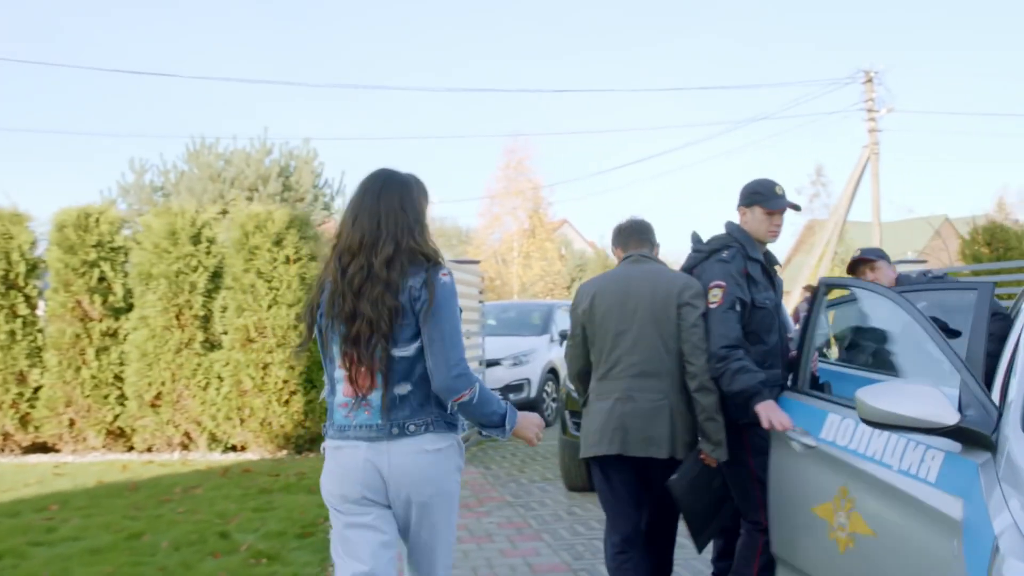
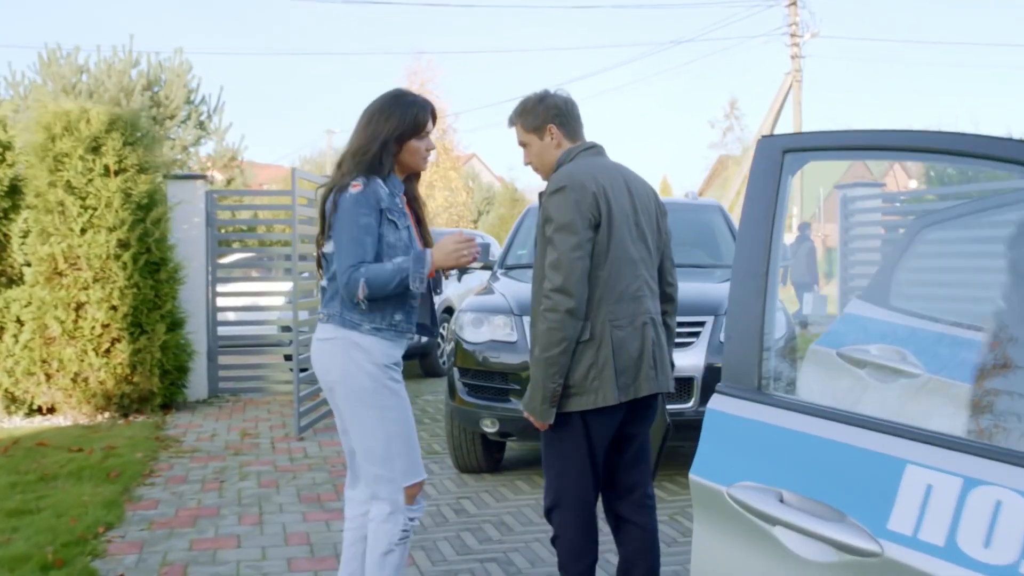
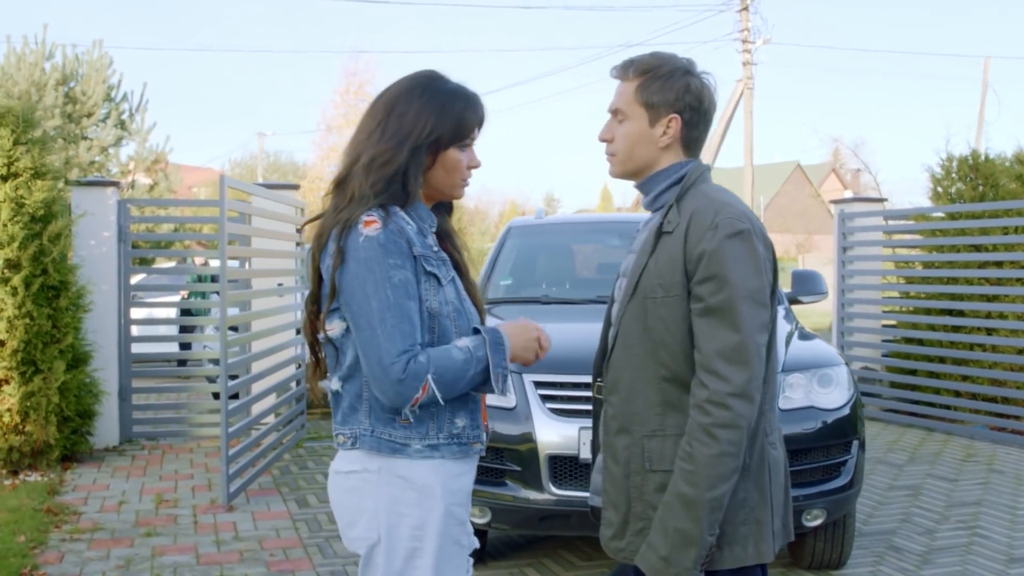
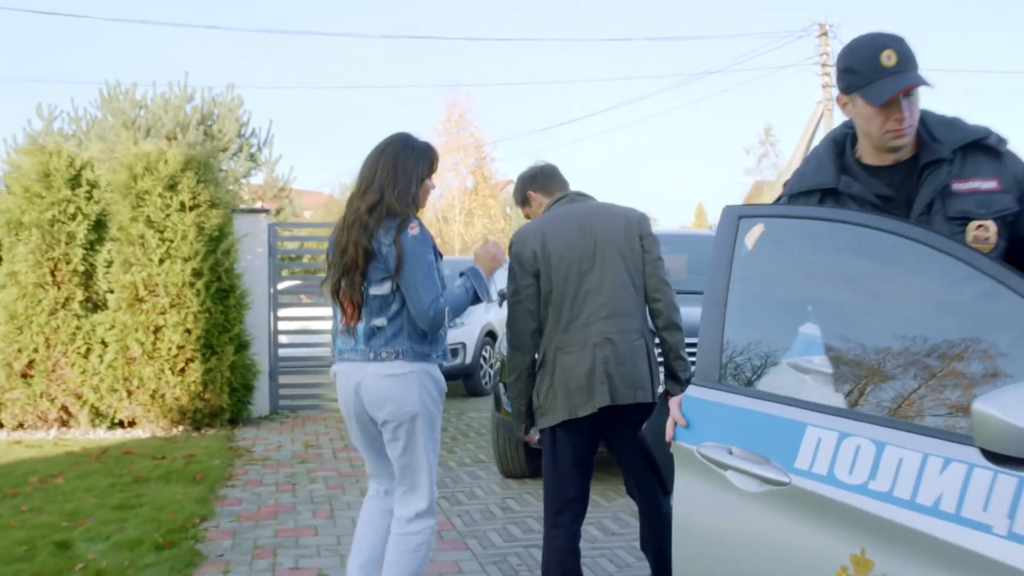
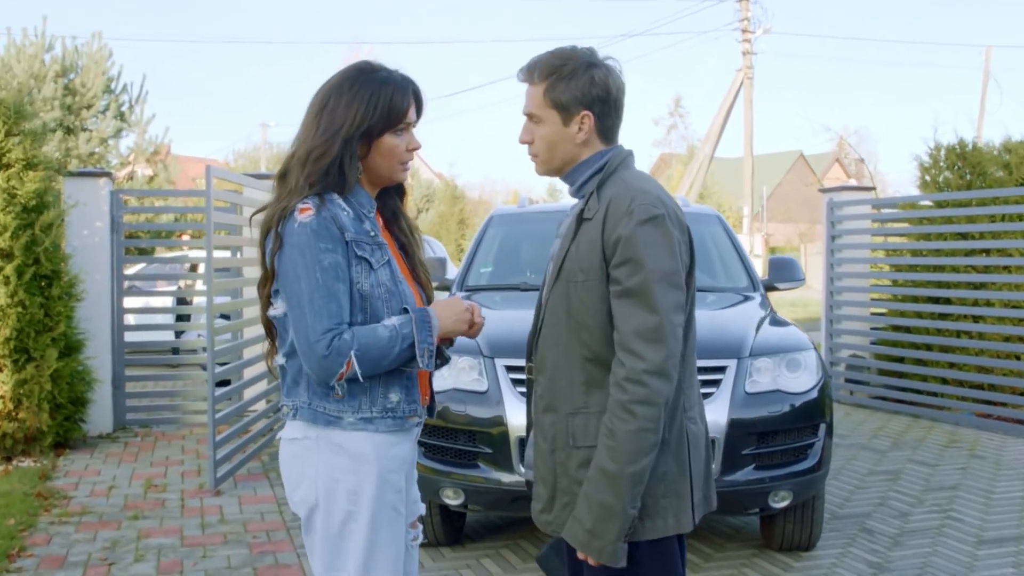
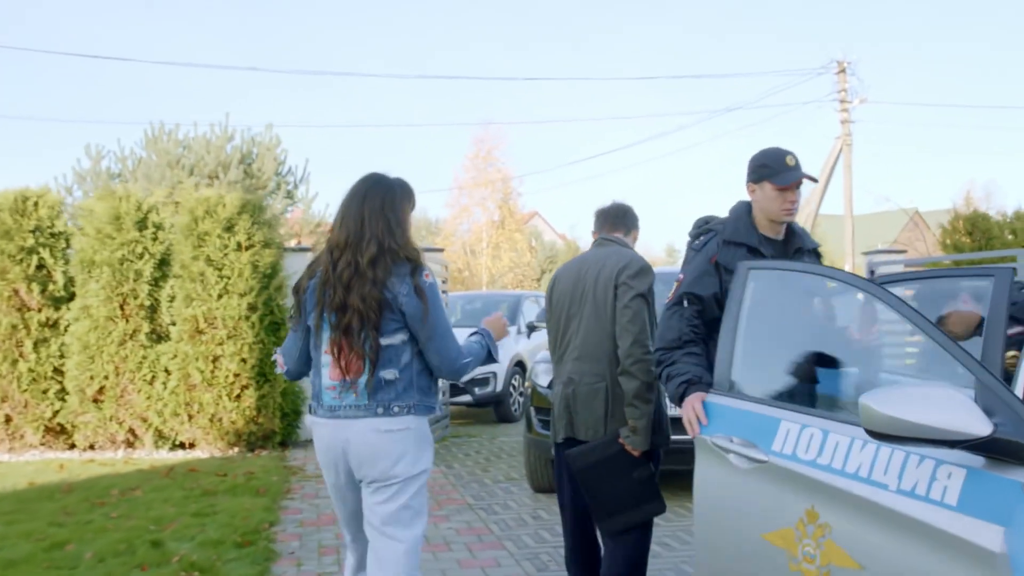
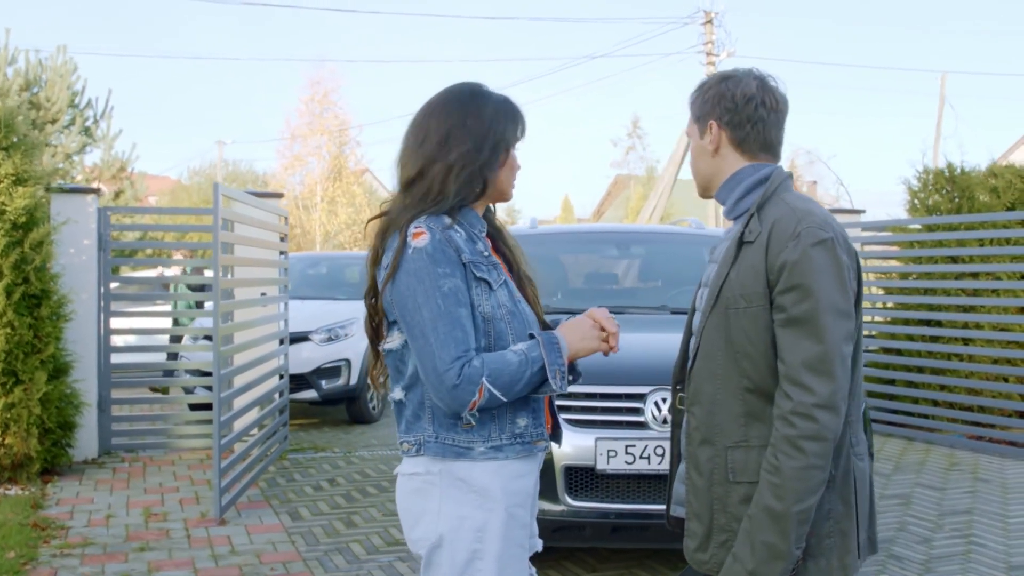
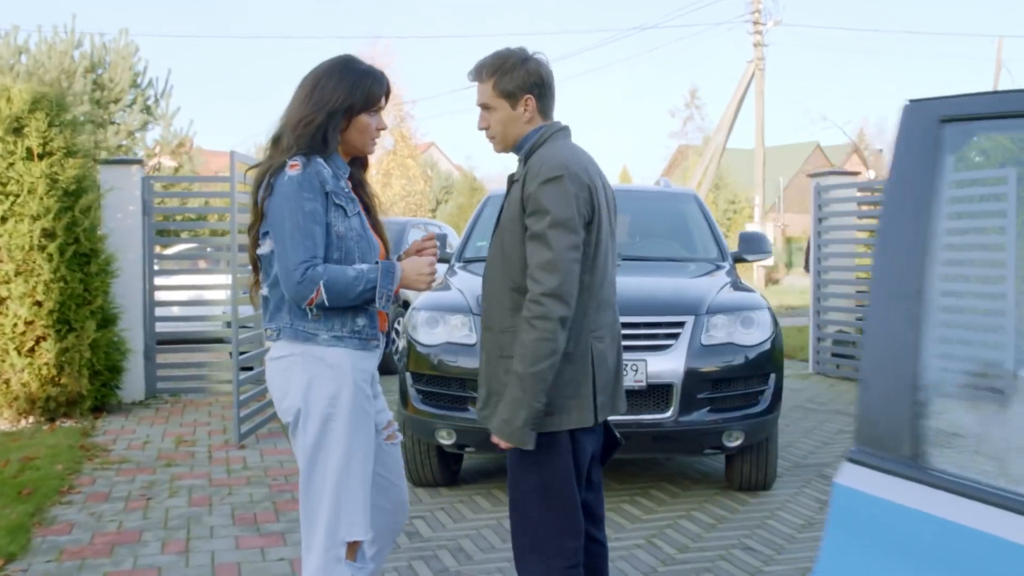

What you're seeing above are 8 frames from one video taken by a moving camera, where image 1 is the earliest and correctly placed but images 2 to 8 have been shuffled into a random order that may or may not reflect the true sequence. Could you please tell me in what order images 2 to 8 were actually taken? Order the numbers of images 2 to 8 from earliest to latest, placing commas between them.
6, 4, 2, 8, 5, 3, 7
